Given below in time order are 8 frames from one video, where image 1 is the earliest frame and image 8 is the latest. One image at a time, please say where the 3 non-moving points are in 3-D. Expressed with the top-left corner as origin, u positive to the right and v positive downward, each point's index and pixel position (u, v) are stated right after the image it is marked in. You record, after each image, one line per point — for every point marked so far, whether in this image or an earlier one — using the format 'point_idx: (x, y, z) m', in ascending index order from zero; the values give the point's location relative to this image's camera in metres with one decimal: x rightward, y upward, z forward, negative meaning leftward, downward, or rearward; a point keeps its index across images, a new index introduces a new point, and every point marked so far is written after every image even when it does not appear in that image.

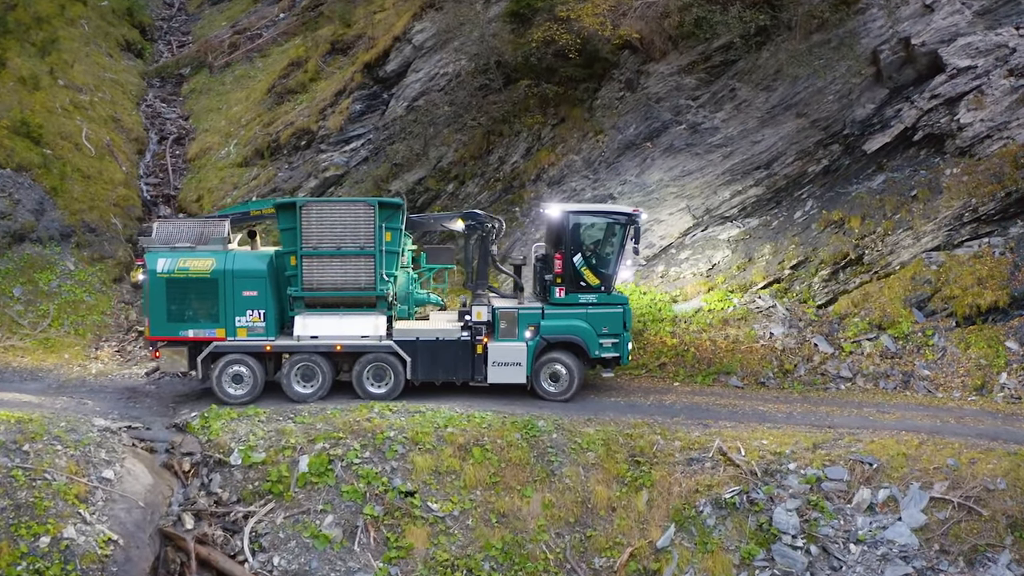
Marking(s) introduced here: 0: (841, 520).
0: (+2.8, -2.0, +8.8) m
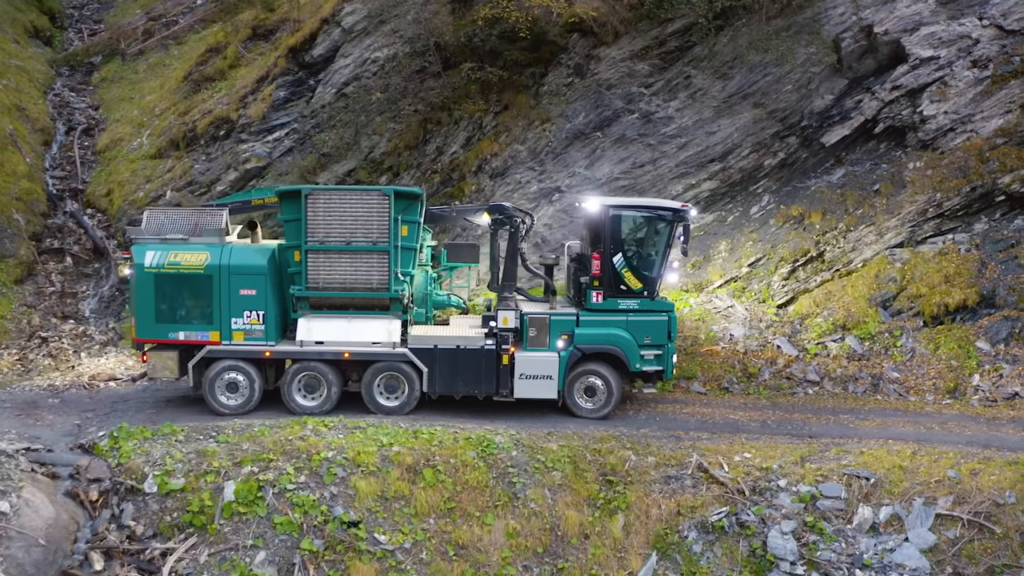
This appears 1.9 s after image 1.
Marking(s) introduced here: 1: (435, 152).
0: (+2.5, -2.0, +7.9) m
1: (-1.2, +2.4, +17.4) m
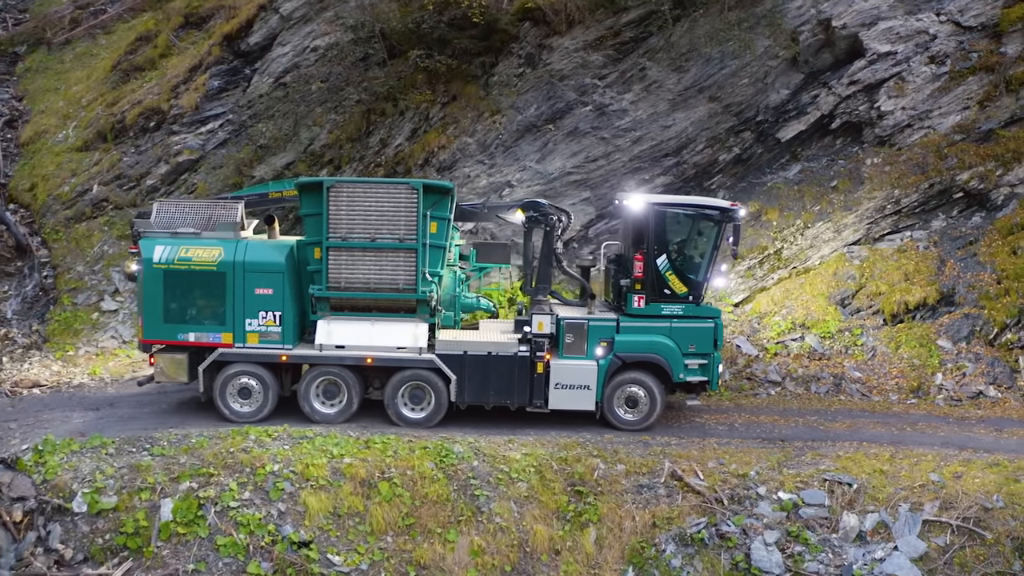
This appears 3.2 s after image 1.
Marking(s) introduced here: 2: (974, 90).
0: (+2.3, -1.9, +7.5) m
1: (-2.1, +2.4, +16.7) m
2: (+6.6, +2.8, +14.5) m
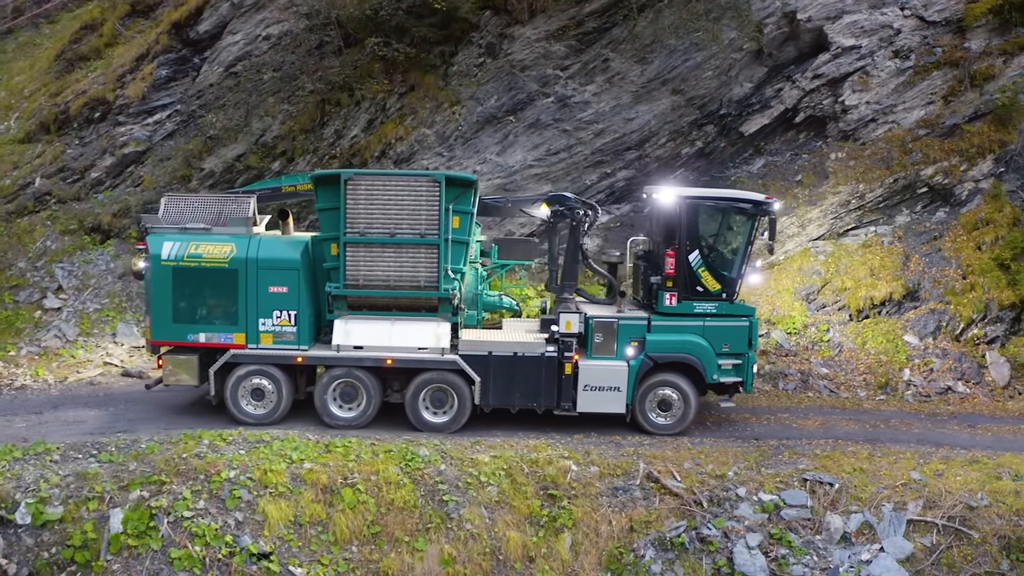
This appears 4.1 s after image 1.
0: (+2.1, -1.9, +7.2) m
1: (-2.8, +2.4, +16.2) m
2: (+6.1, +2.9, +14.5) m
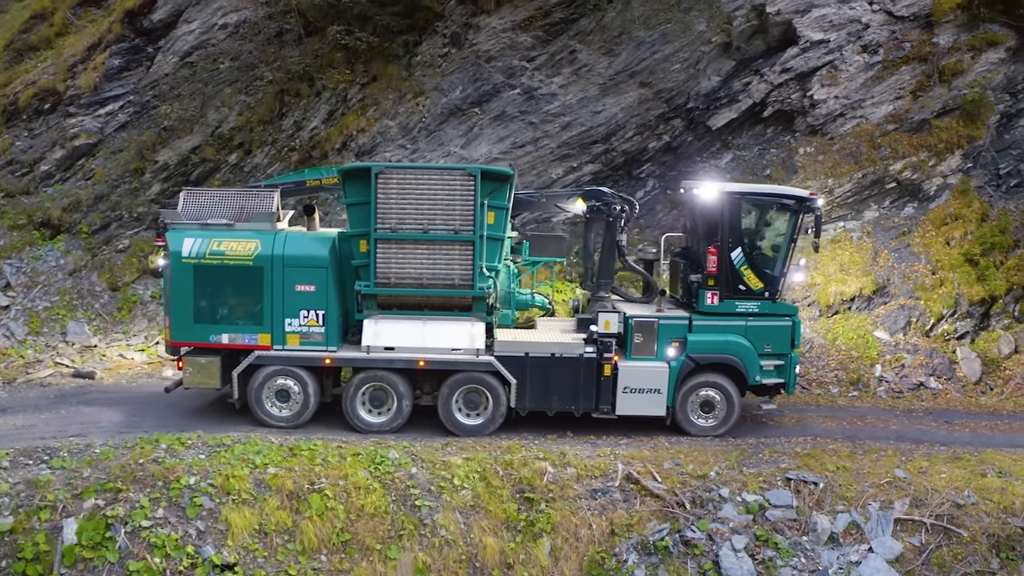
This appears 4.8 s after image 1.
0: (+2.0, -1.8, +7.0) m
1: (-3.4, +2.4, +15.7) m
2: (+5.5, +2.9, +14.5) m
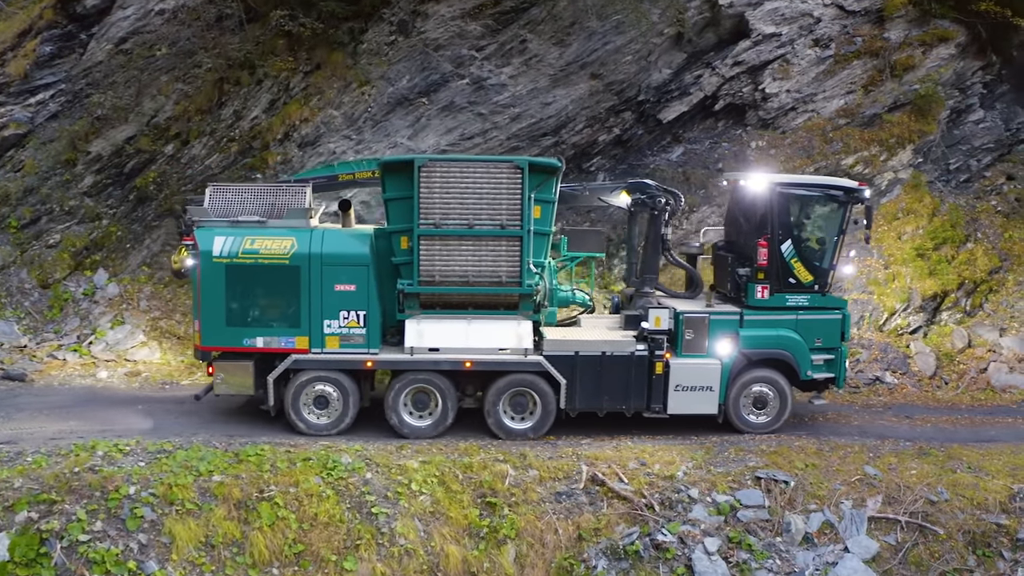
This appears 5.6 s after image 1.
0: (+1.7, -1.8, +6.8) m
1: (-4.2, +2.5, +15.1) m
2: (+4.8, +3.0, +14.5) m
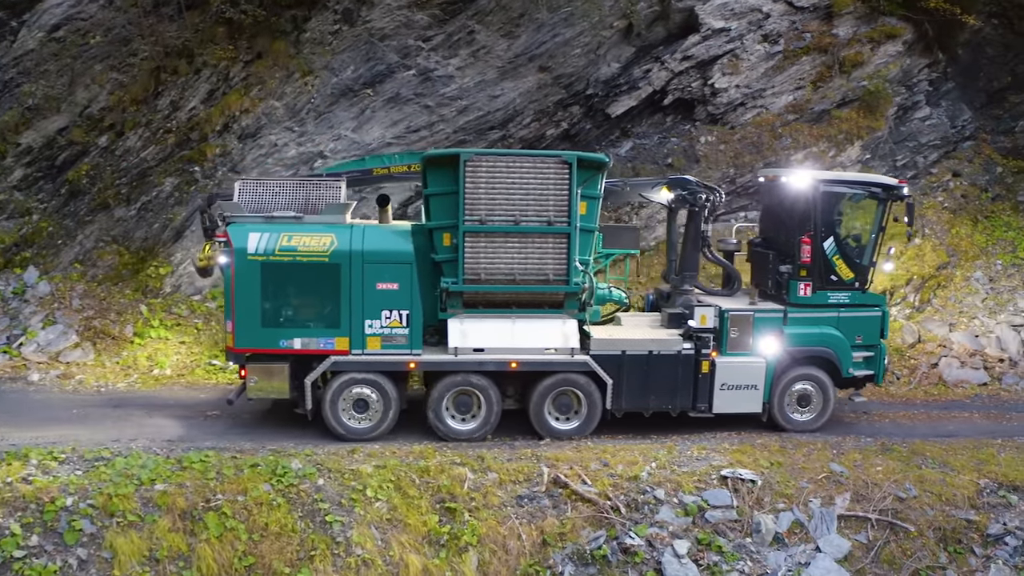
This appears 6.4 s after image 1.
0: (+1.5, -1.7, +6.6) m
1: (-5.0, +2.5, +14.5) m
2: (+4.0, +3.0, +14.5) m
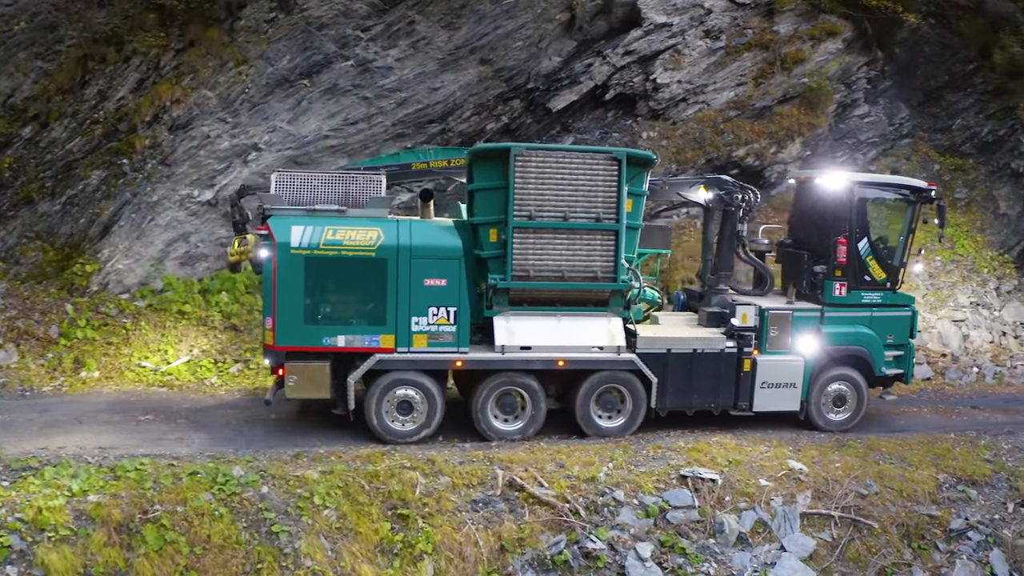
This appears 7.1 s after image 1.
0: (+1.2, -1.7, +6.4) m
1: (-5.8, +2.5, +13.9) m
2: (+3.2, +3.1, +14.5) m
